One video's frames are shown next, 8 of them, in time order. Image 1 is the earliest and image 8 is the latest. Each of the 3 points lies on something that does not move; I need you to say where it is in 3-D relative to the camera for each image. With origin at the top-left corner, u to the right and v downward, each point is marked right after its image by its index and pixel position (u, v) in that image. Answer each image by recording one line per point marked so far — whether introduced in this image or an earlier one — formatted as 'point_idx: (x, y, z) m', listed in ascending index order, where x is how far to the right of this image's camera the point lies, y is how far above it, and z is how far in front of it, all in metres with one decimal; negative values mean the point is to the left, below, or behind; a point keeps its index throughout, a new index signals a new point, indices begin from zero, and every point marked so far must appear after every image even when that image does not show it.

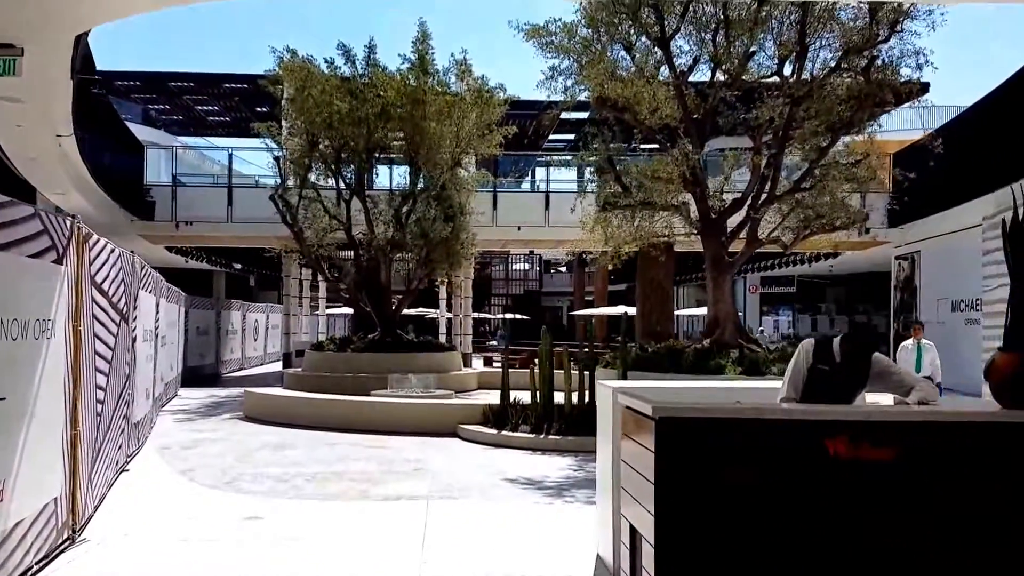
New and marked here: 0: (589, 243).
0: (+1.6, +0.9, +16.0) m
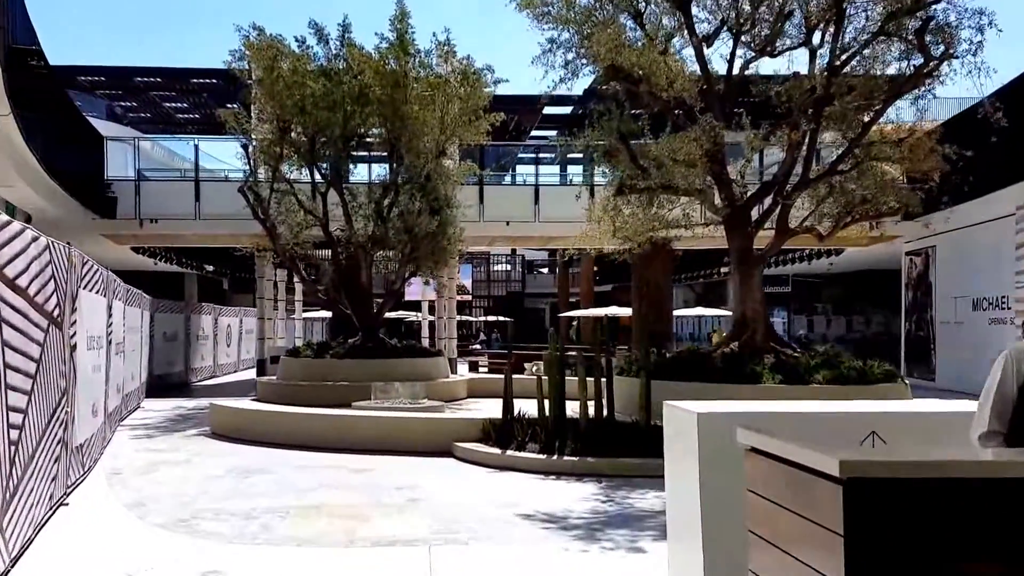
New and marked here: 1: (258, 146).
0: (+1.6, +1.0, +14.4) m
1: (-6.2, +3.5, +18.3) m
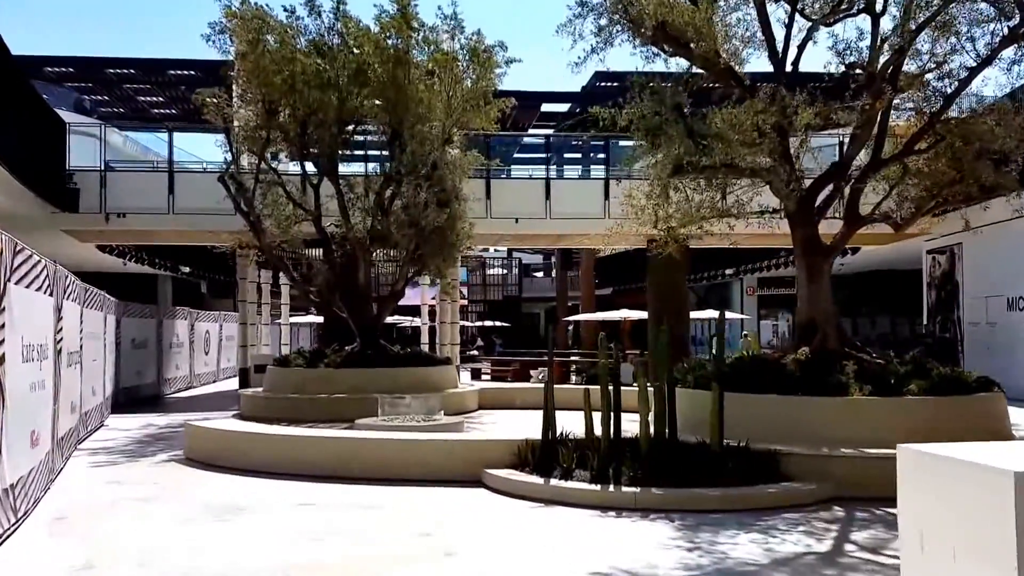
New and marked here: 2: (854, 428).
0: (+2.0, +1.0, +12.7) m
1: (-5.9, +3.4, +16.4) m
2: (+4.0, -1.6, +8.8) m
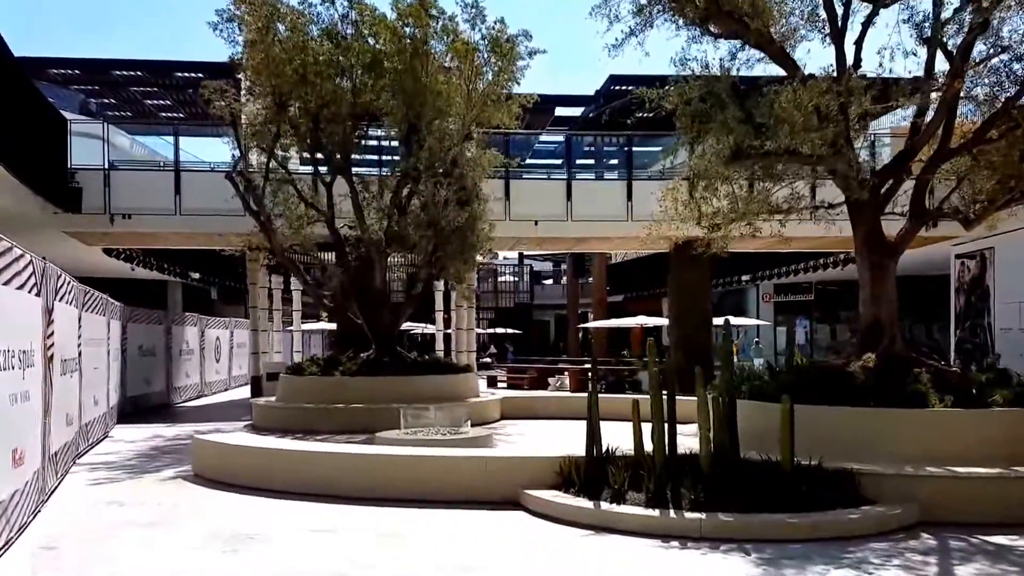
0: (+2.4, +1.0, +11.8) m
1: (-5.4, +3.4, +15.5) m
2: (+4.5, -1.6, +7.8) m
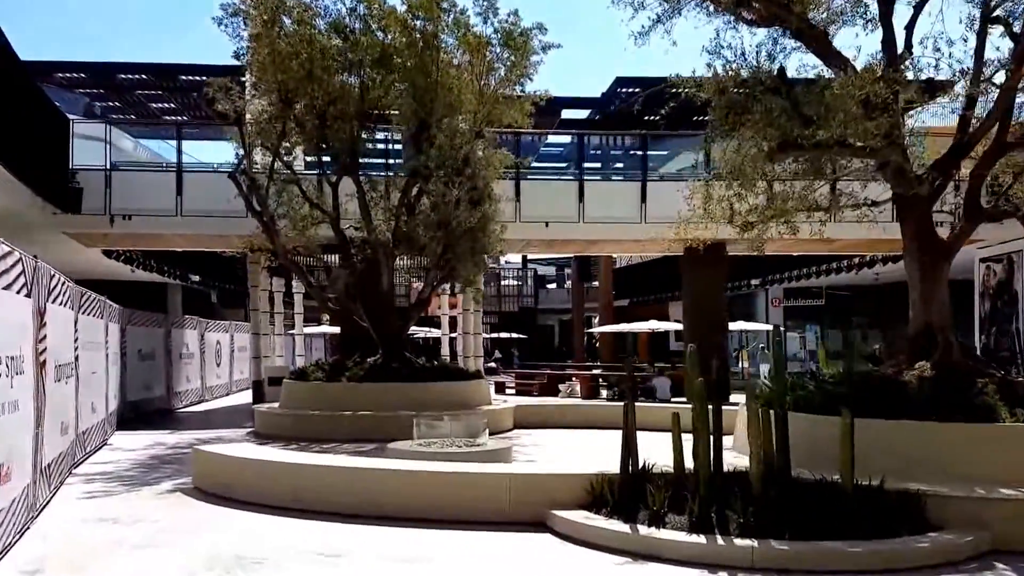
0: (+2.7, +0.9, +11.2) m
1: (-5.2, +3.3, +15.0) m
2: (+4.7, -1.6, +7.3) m
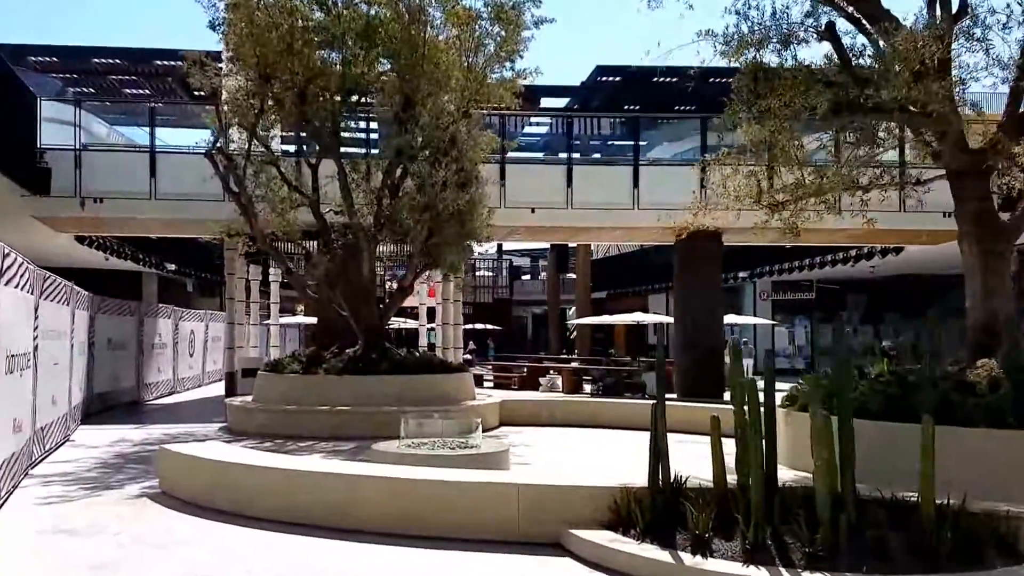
0: (+2.6, +1.1, +10.6) m
1: (-5.4, +3.5, +14.2) m
2: (+4.7, -1.6, +6.8) m
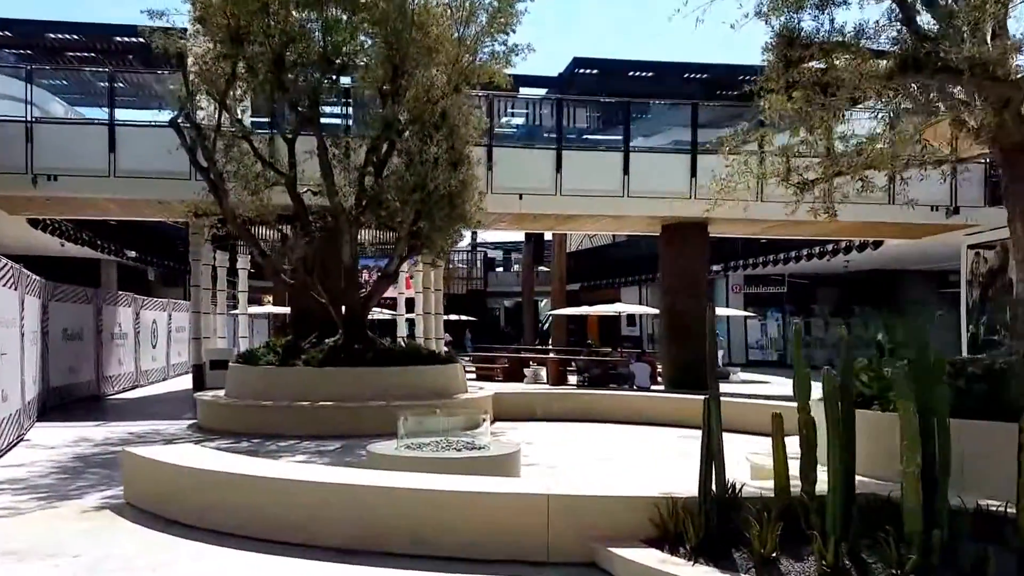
0: (+2.6, +1.2, +9.8) m
1: (-5.4, +3.8, +13.0) m
2: (+4.9, -1.4, +6.1) m
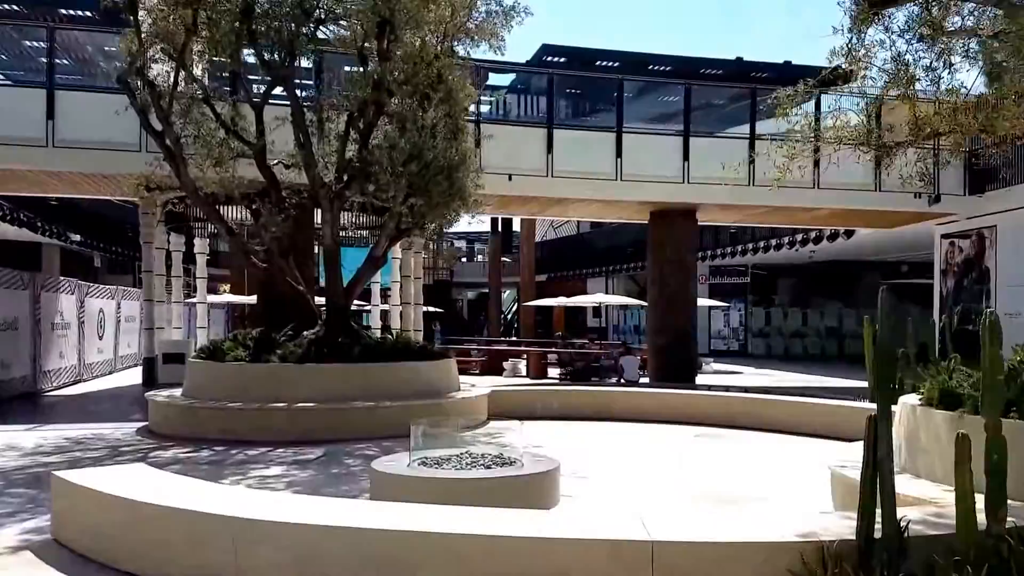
0: (+2.8, +1.4, +8.6) m
1: (-5.4, +4.1, +11.3) m
2: (+5.3, -1.3, +5.0) m
